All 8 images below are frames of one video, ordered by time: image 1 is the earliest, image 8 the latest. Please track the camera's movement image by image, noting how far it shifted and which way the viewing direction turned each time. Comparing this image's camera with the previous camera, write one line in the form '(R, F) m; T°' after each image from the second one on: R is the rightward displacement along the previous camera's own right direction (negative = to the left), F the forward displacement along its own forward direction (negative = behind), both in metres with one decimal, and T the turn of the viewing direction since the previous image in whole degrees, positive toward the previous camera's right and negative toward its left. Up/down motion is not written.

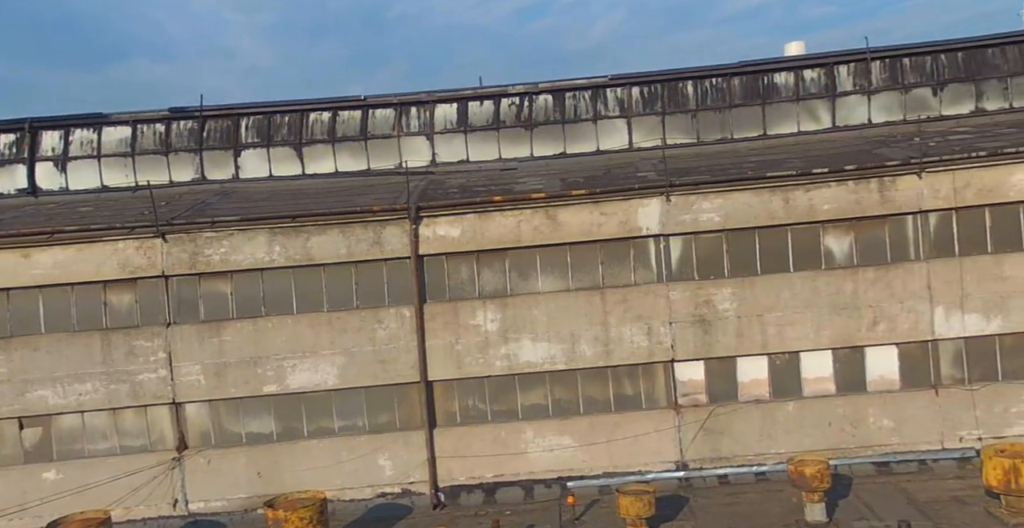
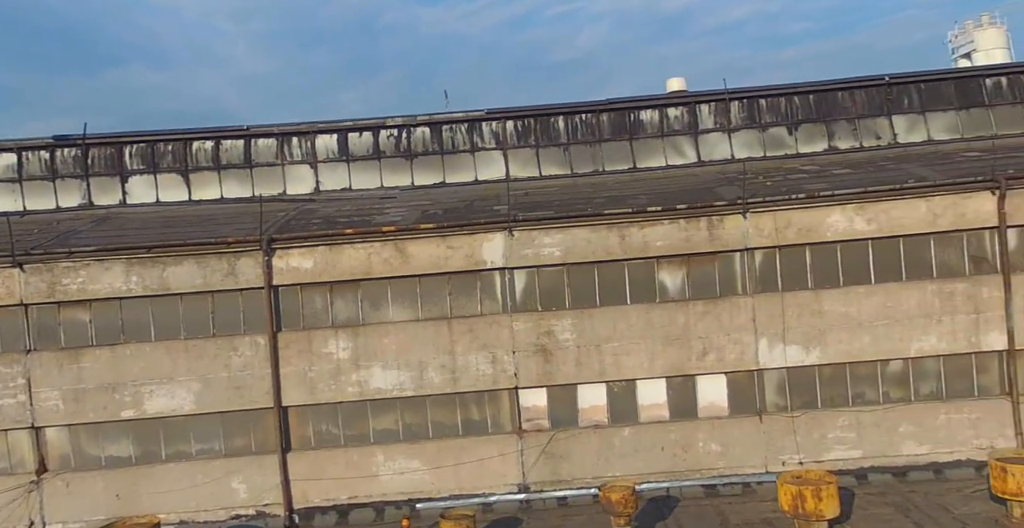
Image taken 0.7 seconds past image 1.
(+2.6, -1.0) m; +2°
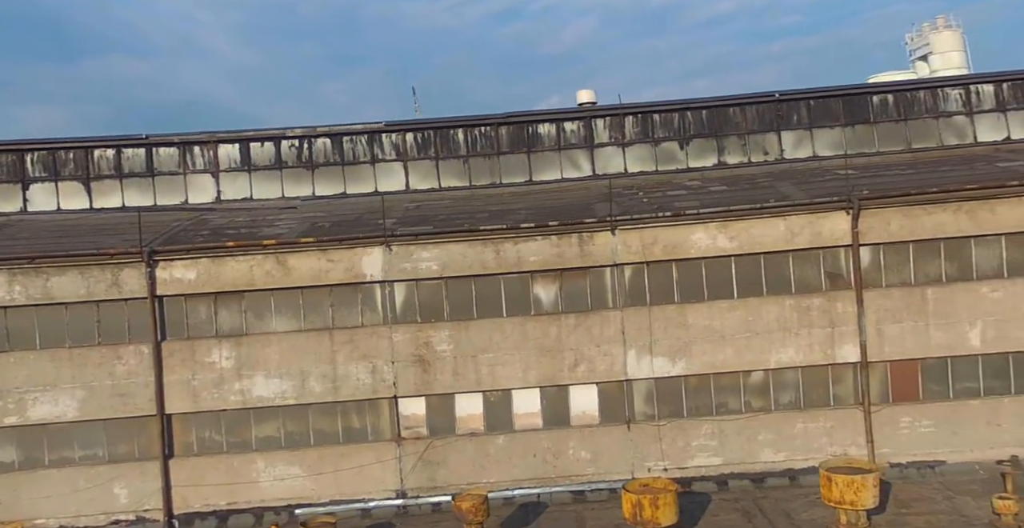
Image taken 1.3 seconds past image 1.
(+2.1, -0.8) m; +2°
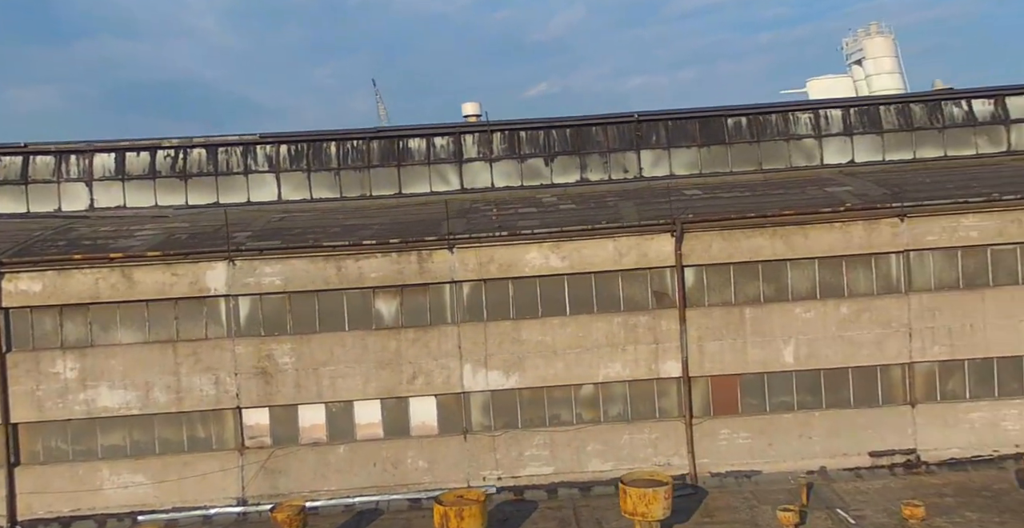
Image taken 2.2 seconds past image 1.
(+2.8, -1.0) m; +3°
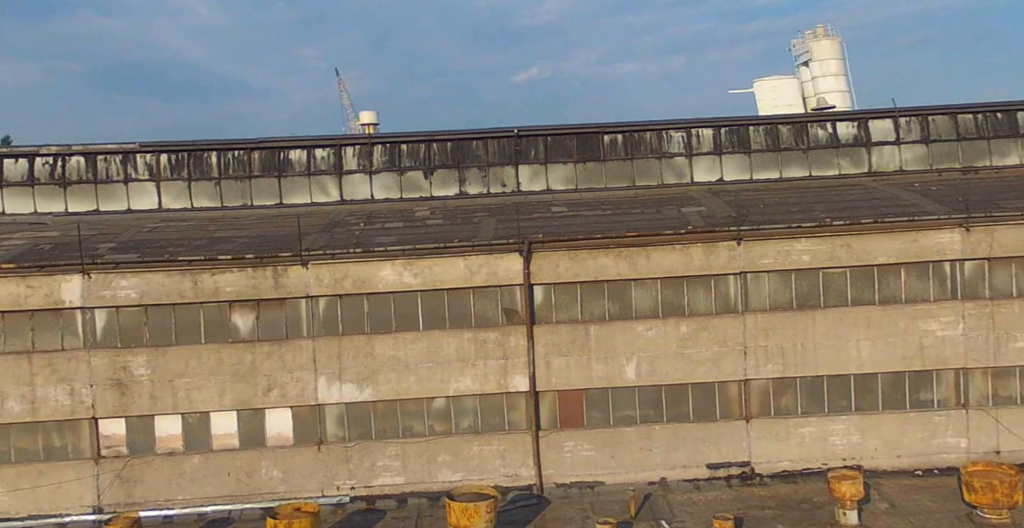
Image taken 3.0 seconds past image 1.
(+2.7, -0.8) m; +2°
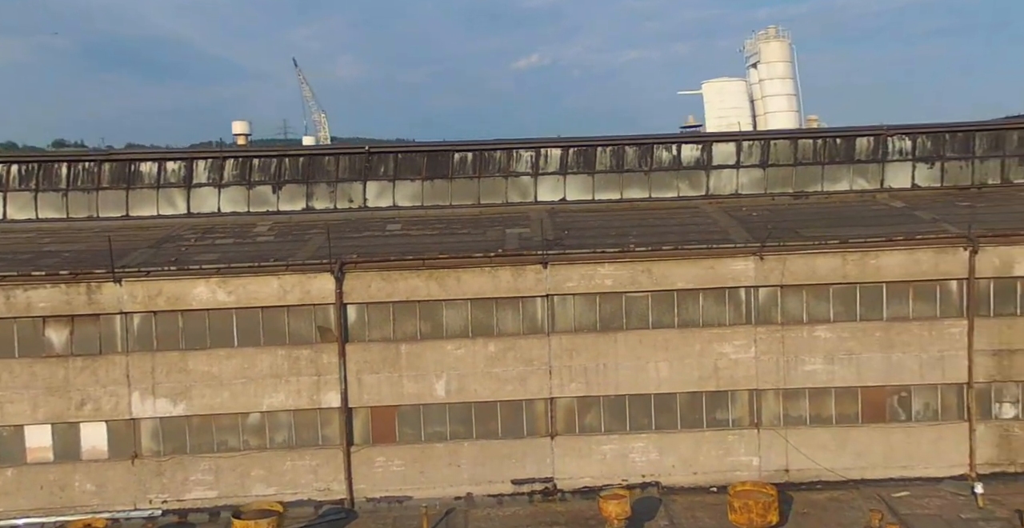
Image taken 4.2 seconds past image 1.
(+3.8, -0.8) m; +2°
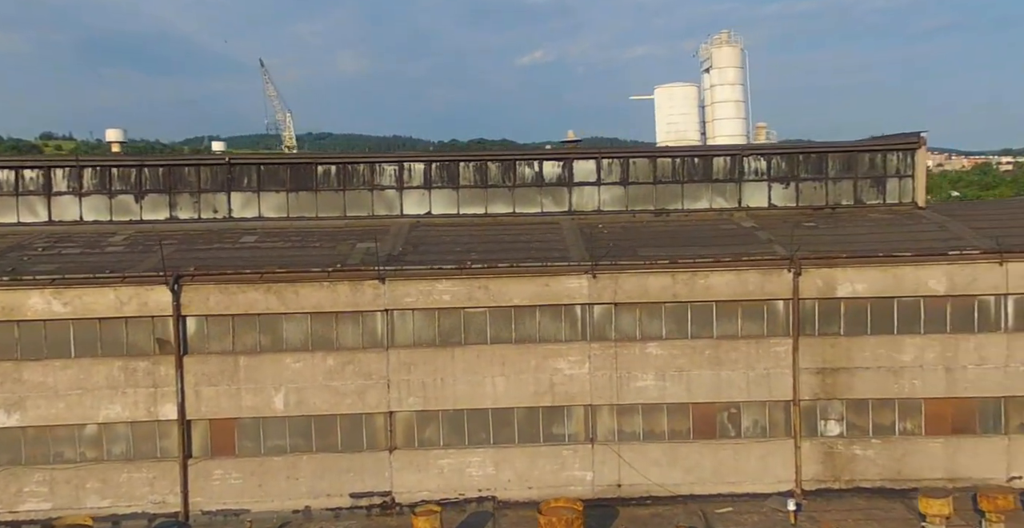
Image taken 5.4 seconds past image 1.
(+3.3, -0.3) m; +2°
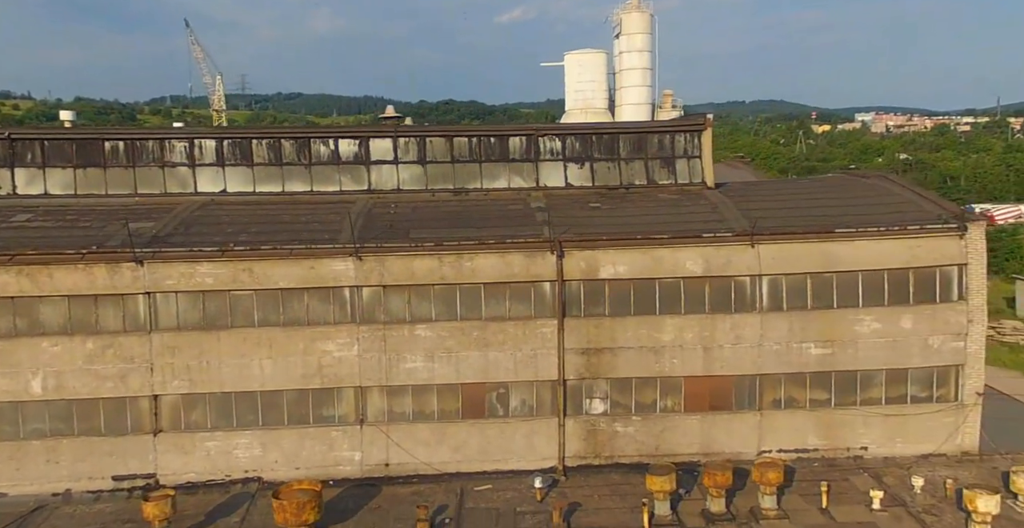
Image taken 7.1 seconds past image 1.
(+4.4, -0.2) m; +4°
